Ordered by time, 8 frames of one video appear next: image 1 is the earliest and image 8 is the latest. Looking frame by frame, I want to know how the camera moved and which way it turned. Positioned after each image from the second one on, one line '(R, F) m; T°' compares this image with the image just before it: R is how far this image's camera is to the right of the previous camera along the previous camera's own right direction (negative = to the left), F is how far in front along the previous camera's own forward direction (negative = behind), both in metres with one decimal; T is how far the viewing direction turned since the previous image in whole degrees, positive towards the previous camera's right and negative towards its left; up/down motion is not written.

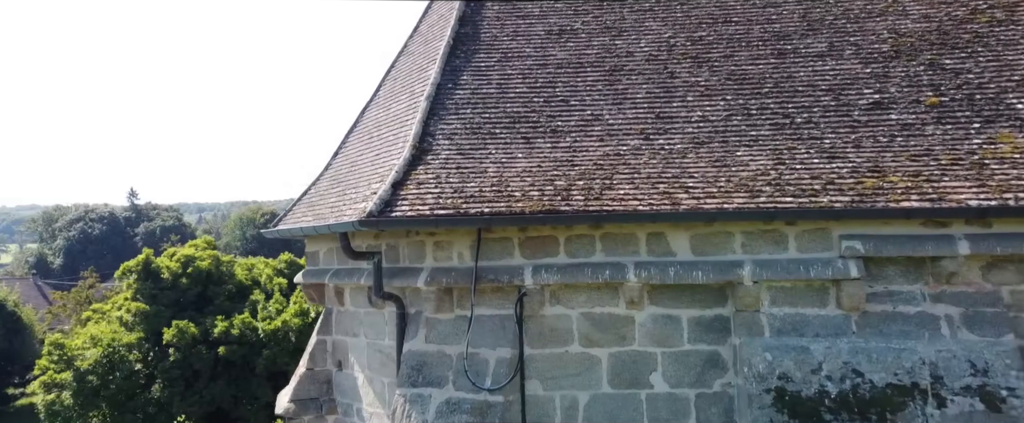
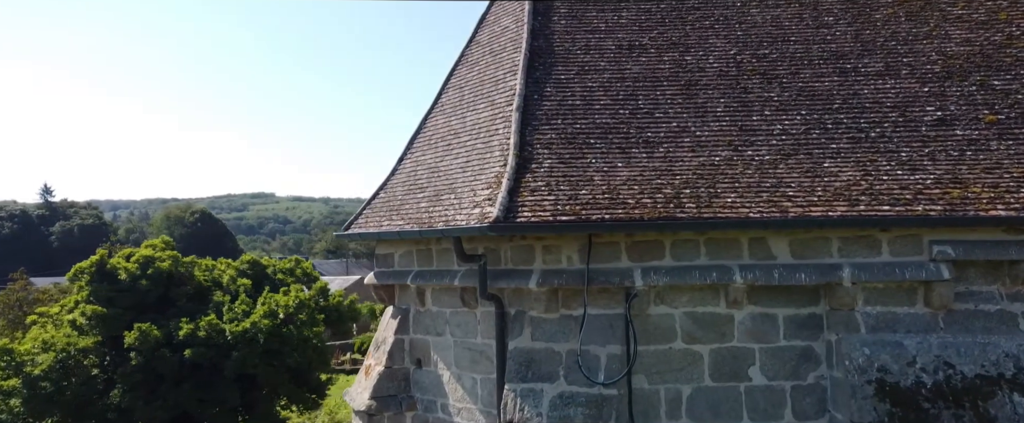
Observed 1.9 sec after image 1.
(-1.3, -0.2) m; +5°
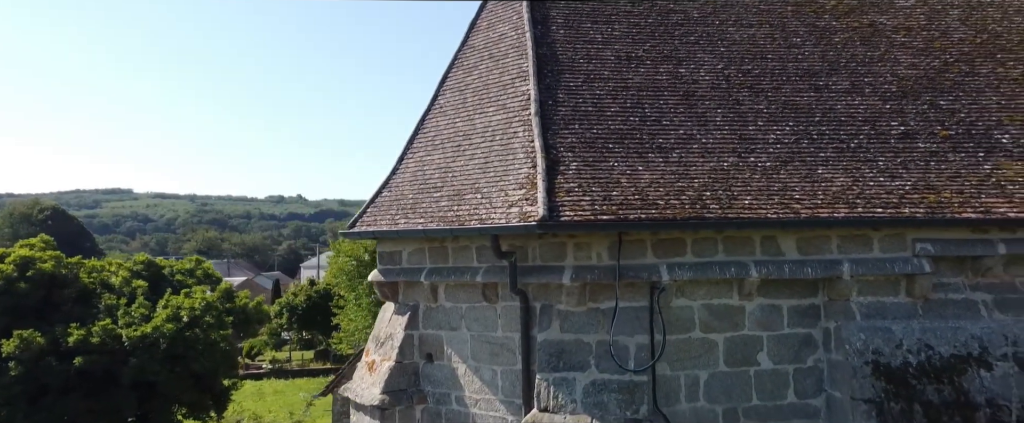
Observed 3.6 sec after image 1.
(-1.3, -0.2) m; +9°
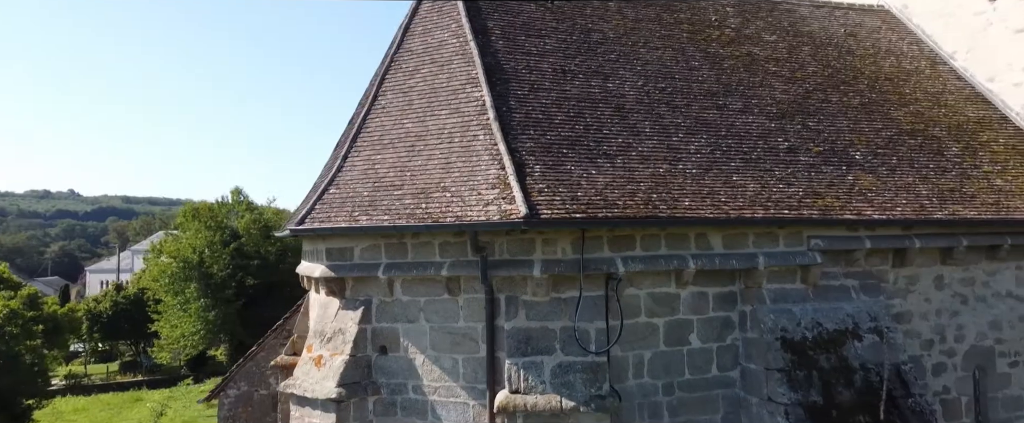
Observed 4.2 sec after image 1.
(-1.6, -0.3) m; +15°
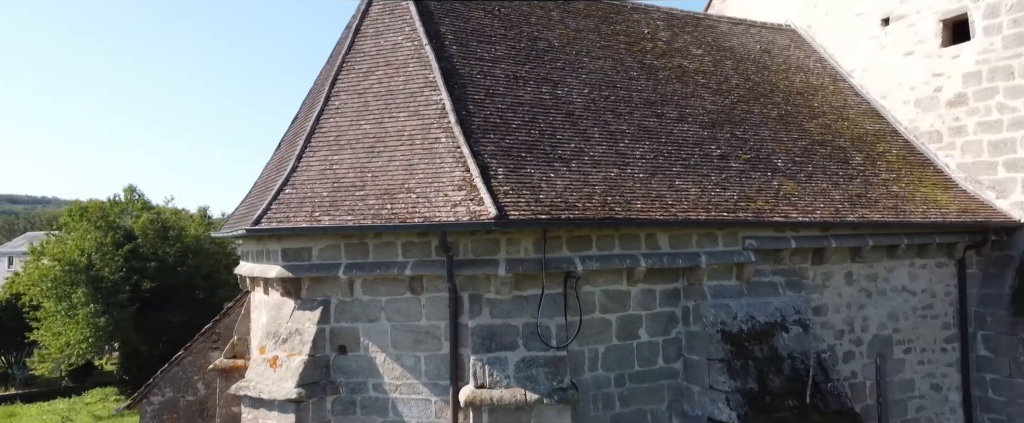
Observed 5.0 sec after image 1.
(-0.8, -0.2) m; +9°
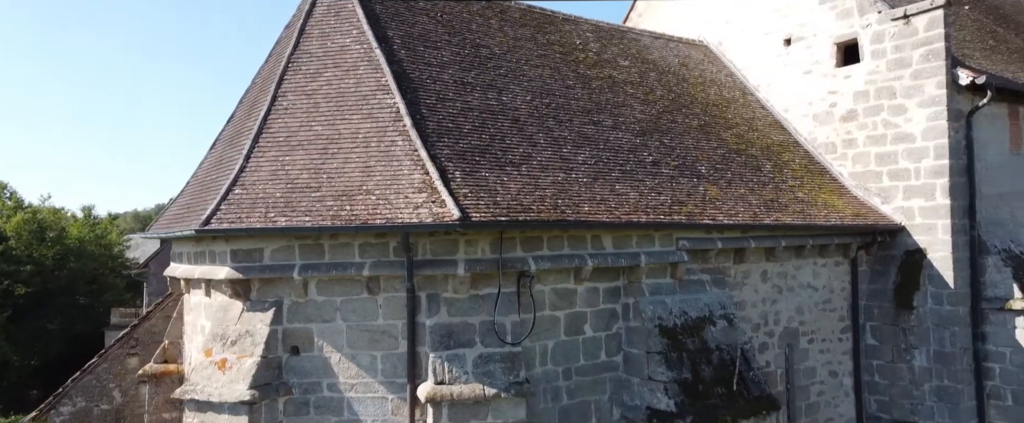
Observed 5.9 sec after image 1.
(-0.8, -0.2) m; +9°
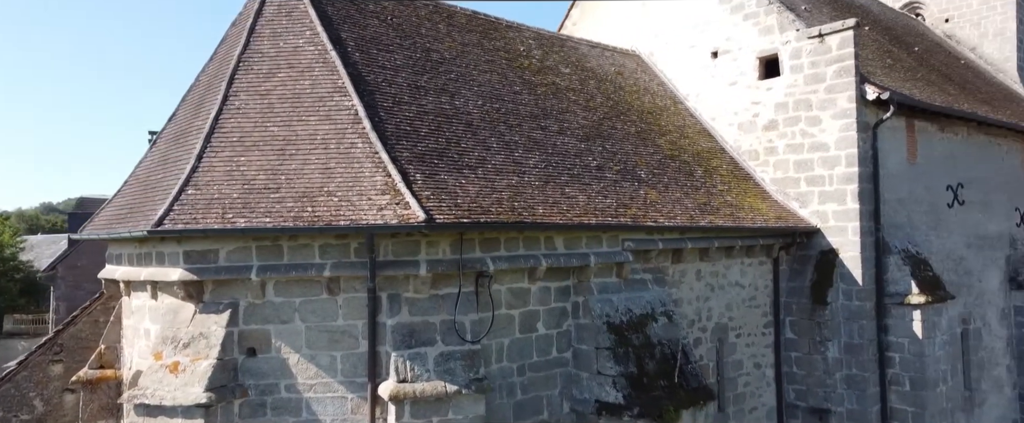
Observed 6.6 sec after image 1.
(-0.5, -0.2) m; +7°
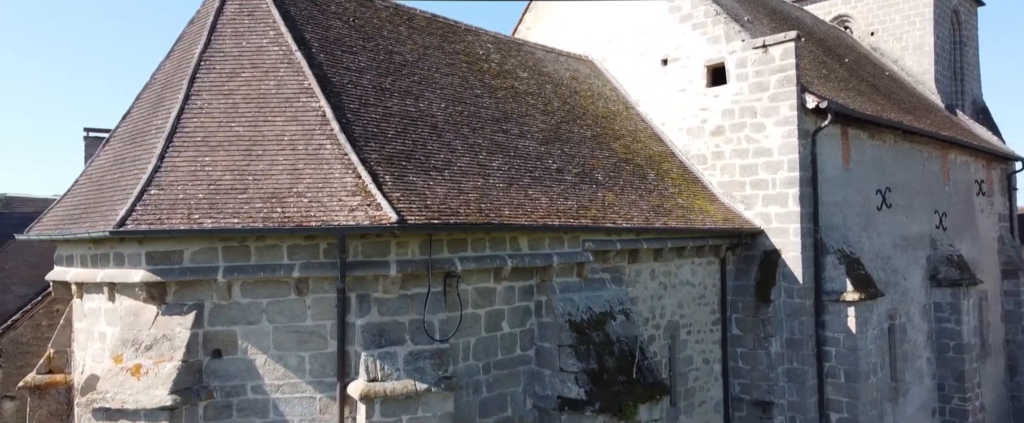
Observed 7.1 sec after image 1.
(-0.4, -0.2) m; +5°
